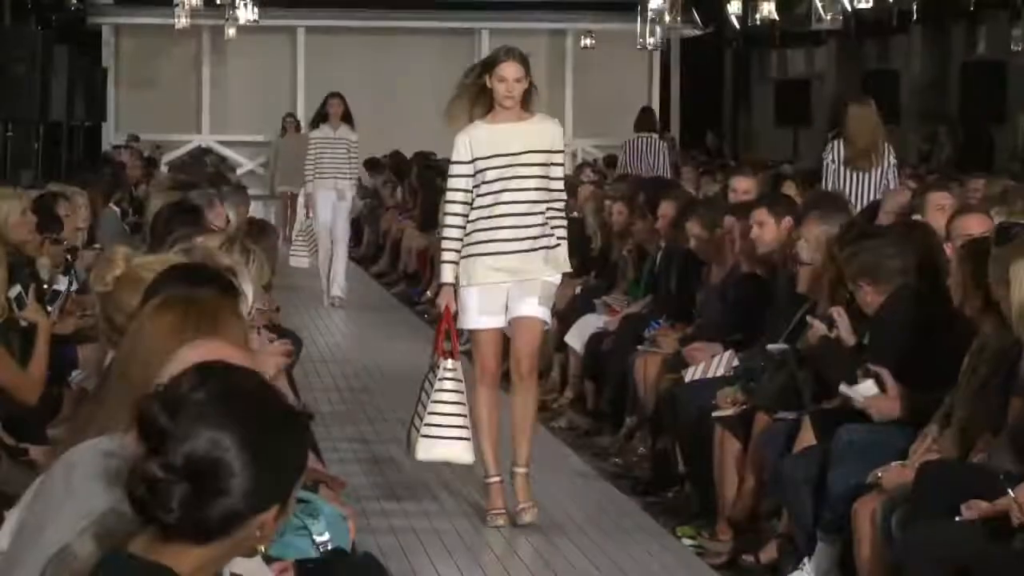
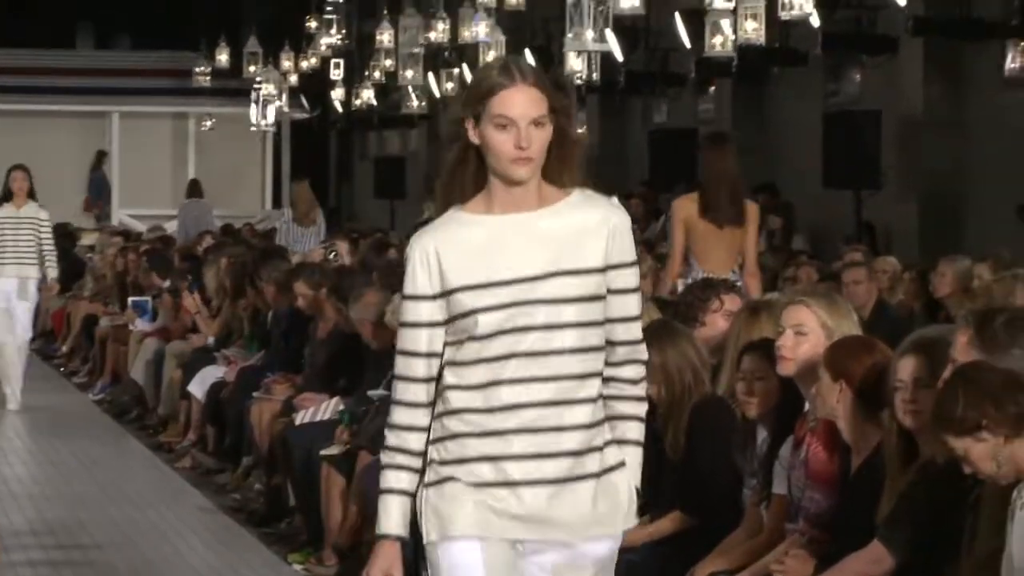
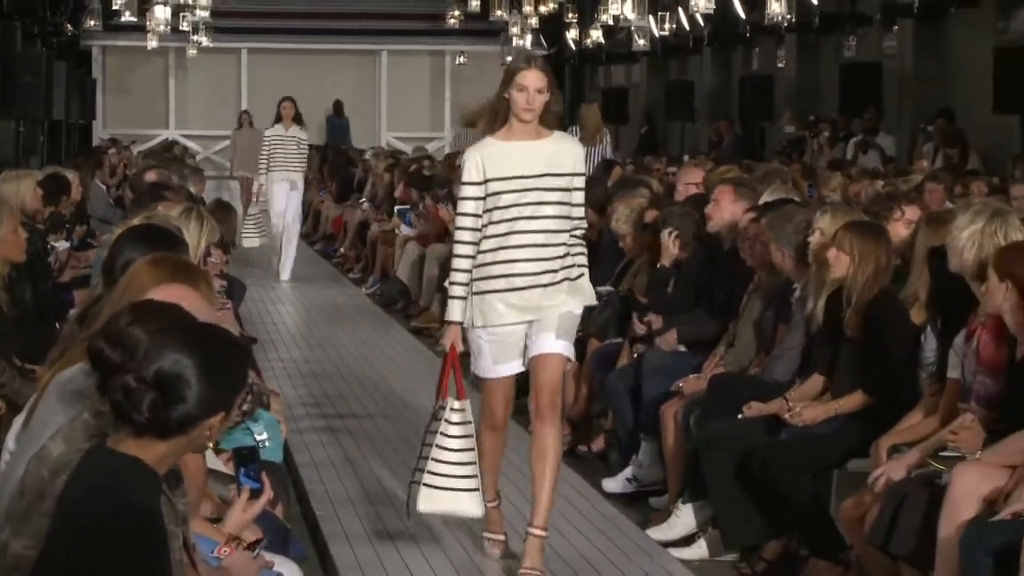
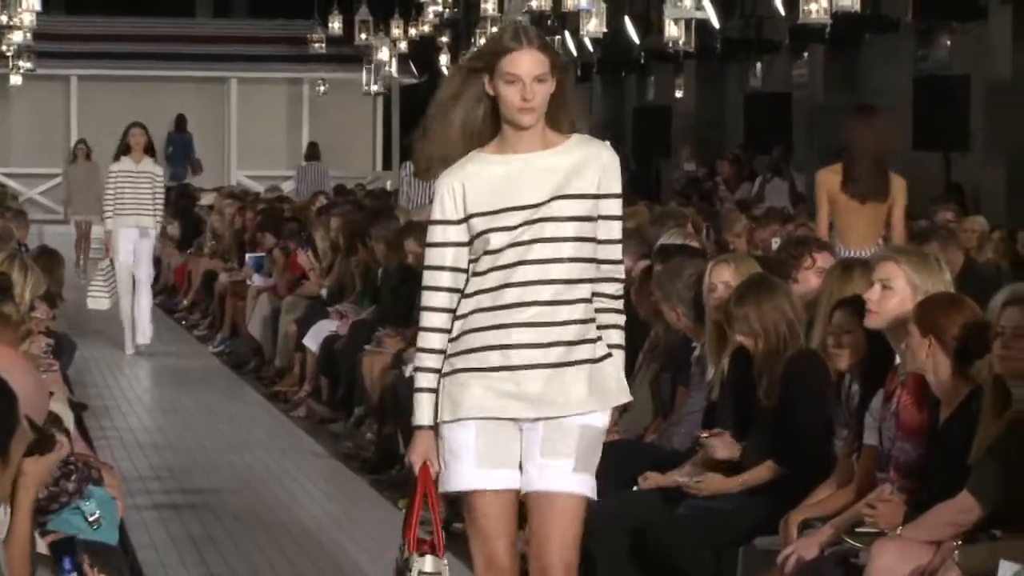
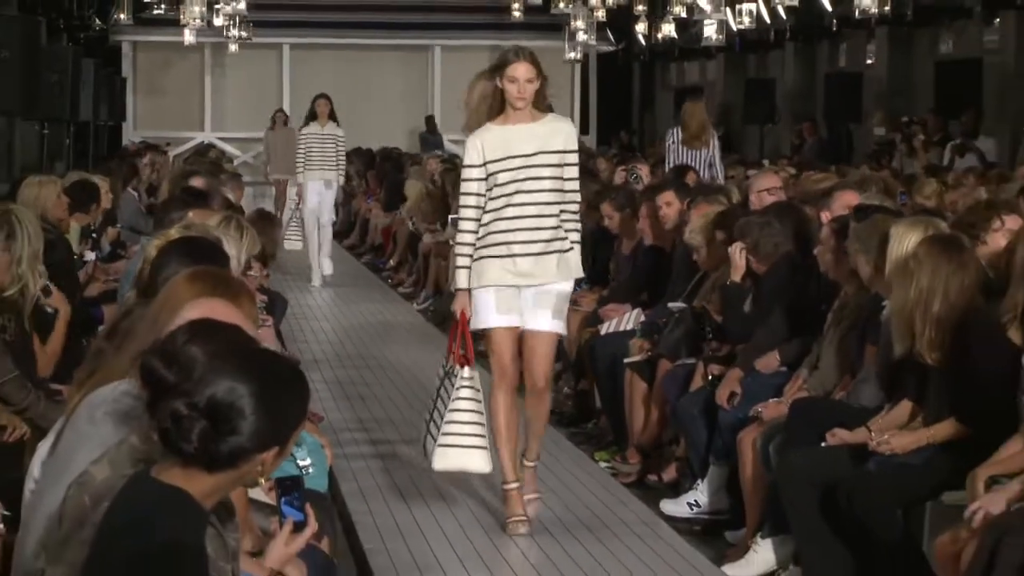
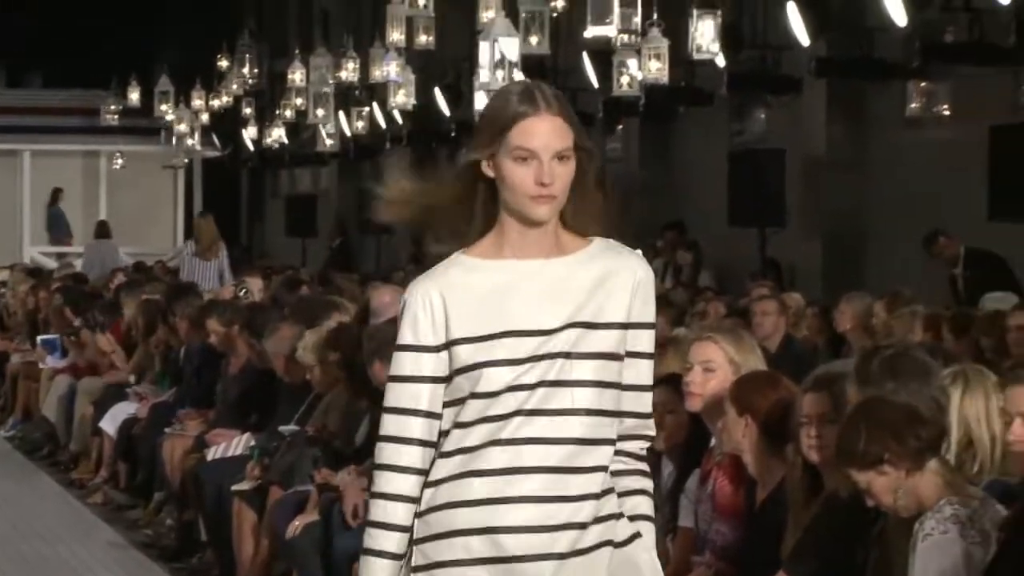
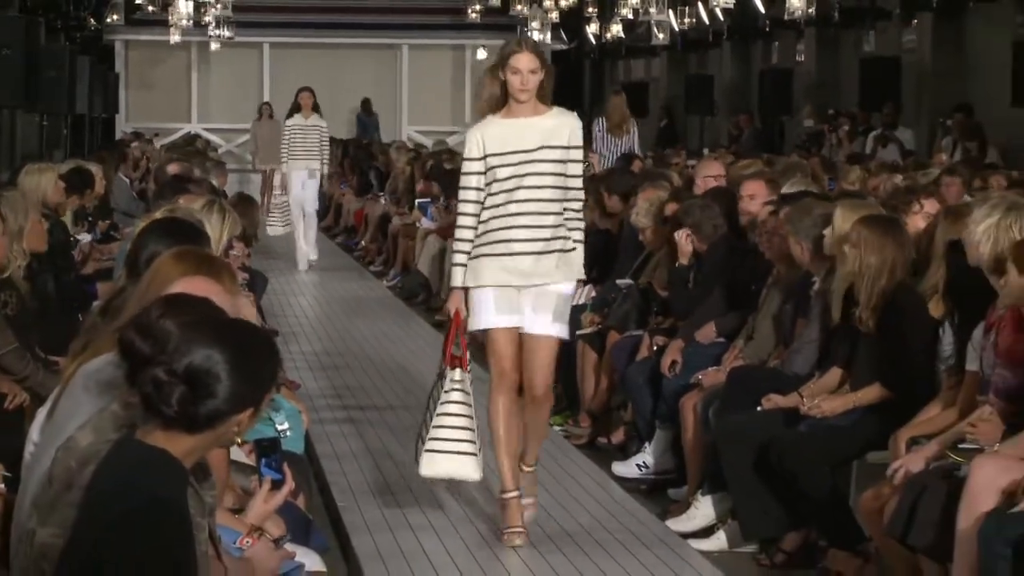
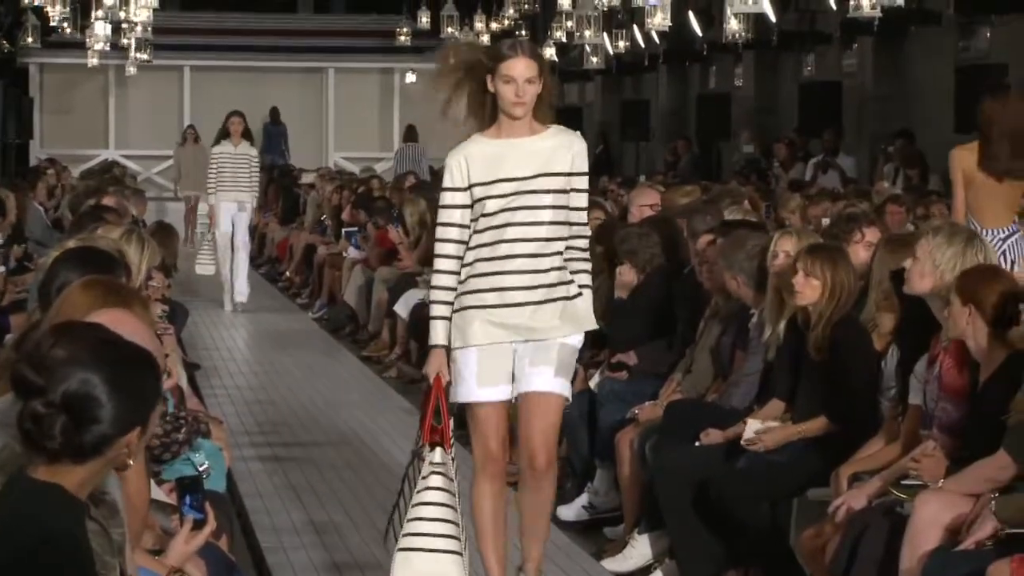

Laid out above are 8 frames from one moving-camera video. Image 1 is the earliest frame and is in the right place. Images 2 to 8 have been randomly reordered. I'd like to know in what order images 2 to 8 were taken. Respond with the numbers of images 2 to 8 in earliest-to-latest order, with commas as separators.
5, 7, 3, 8, 4, 2, 6
